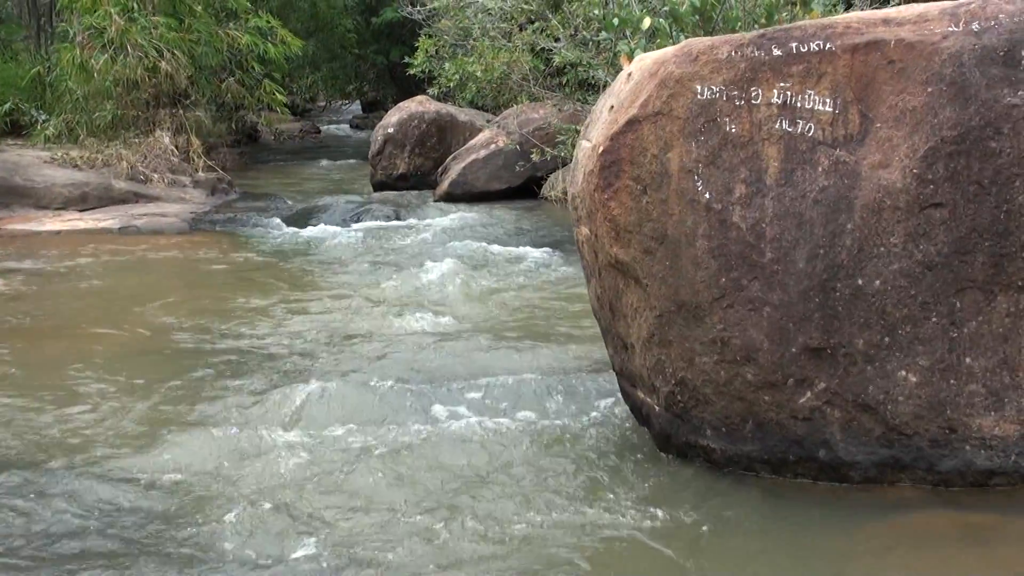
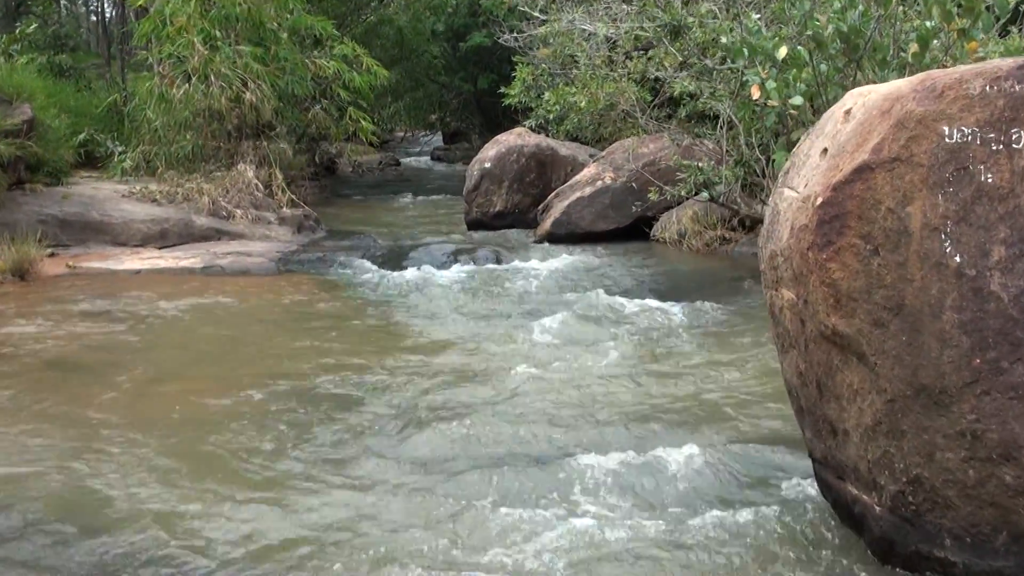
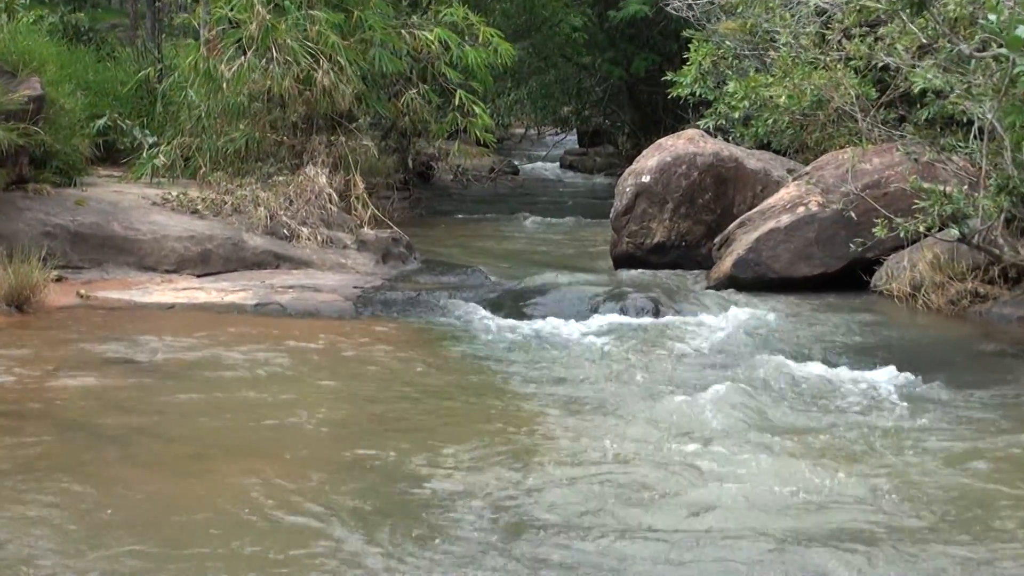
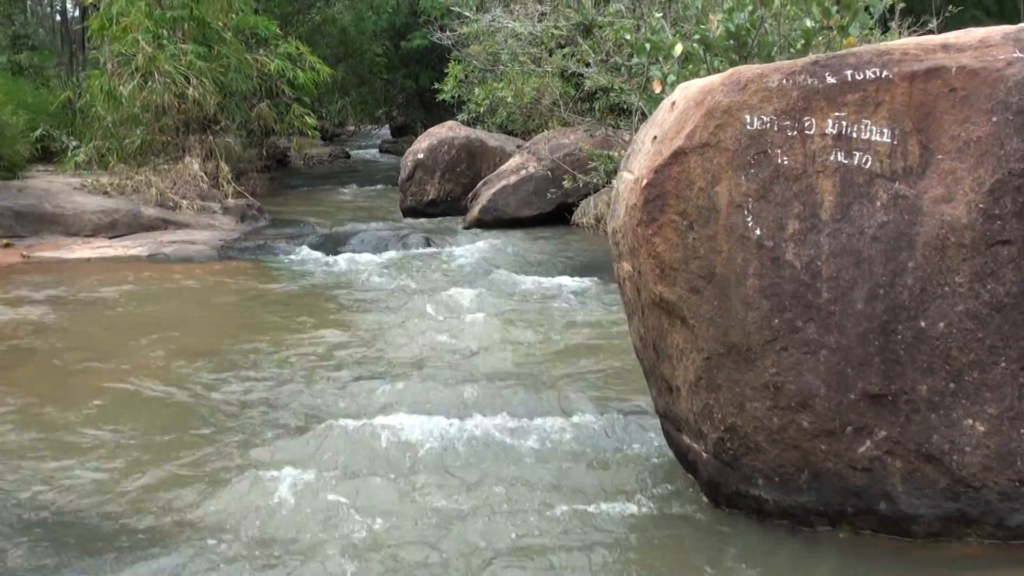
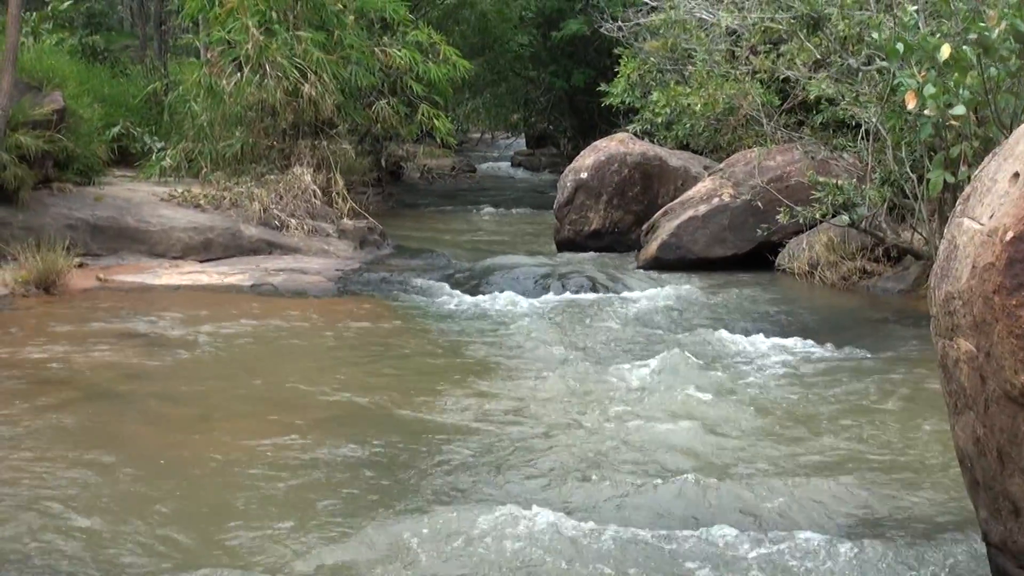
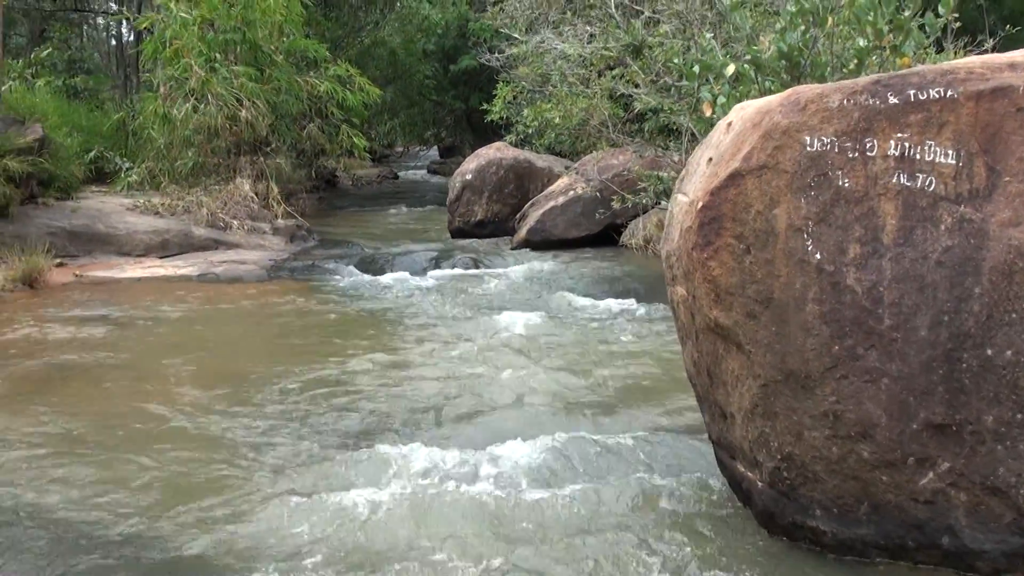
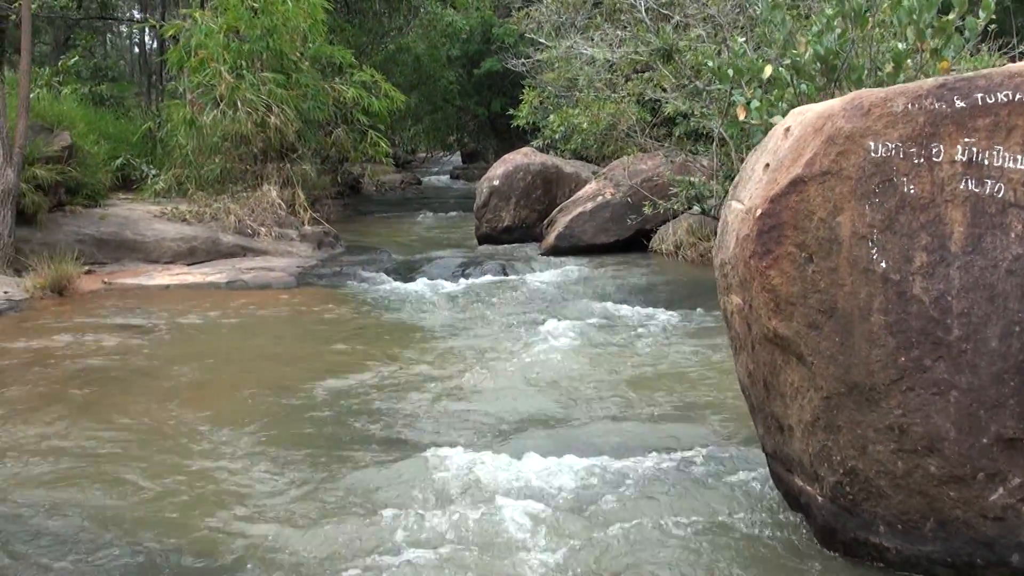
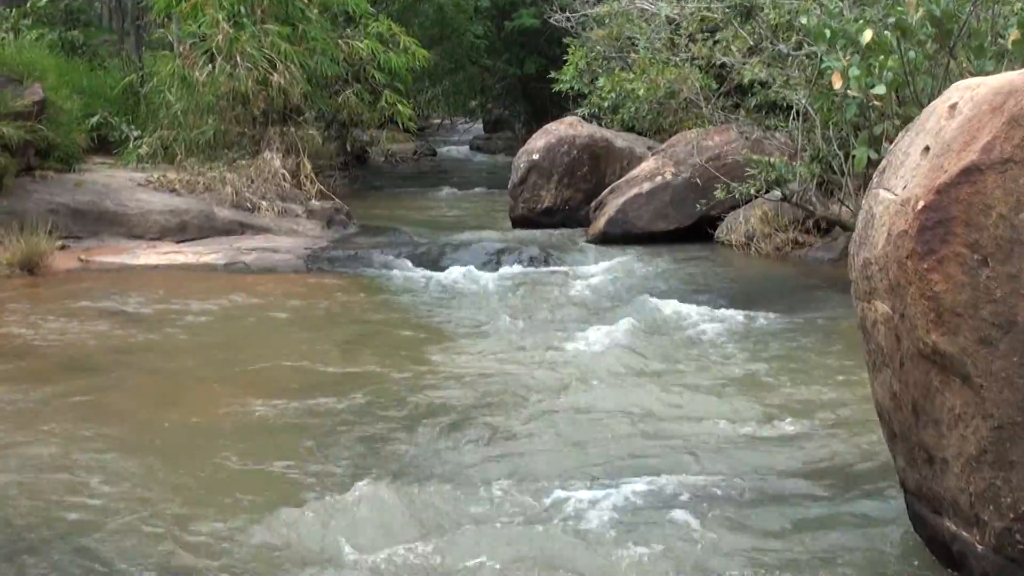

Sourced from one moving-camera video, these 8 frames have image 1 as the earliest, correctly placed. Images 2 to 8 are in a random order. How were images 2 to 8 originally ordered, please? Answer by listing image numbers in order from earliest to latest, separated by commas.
4, 6, 7, 2, 8, 5, 3
